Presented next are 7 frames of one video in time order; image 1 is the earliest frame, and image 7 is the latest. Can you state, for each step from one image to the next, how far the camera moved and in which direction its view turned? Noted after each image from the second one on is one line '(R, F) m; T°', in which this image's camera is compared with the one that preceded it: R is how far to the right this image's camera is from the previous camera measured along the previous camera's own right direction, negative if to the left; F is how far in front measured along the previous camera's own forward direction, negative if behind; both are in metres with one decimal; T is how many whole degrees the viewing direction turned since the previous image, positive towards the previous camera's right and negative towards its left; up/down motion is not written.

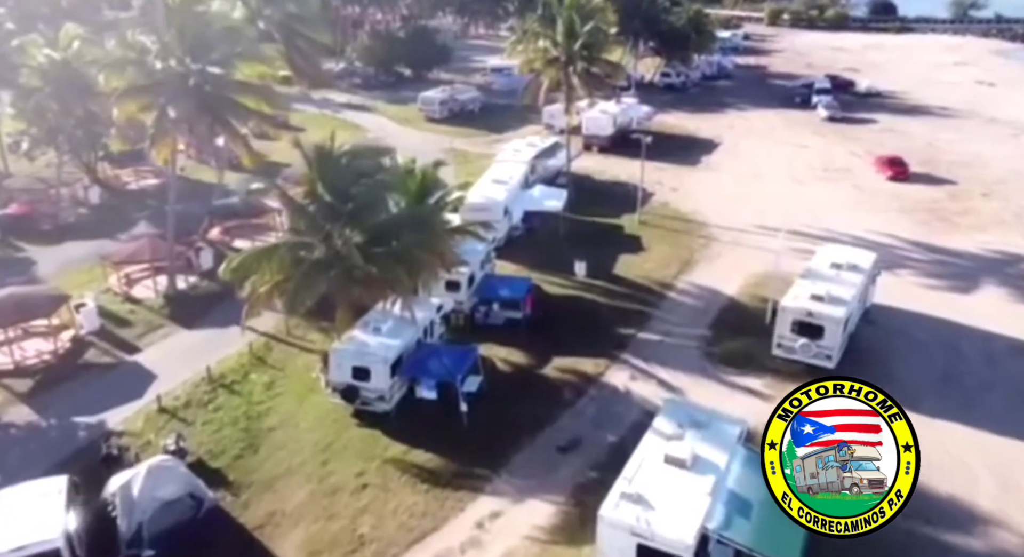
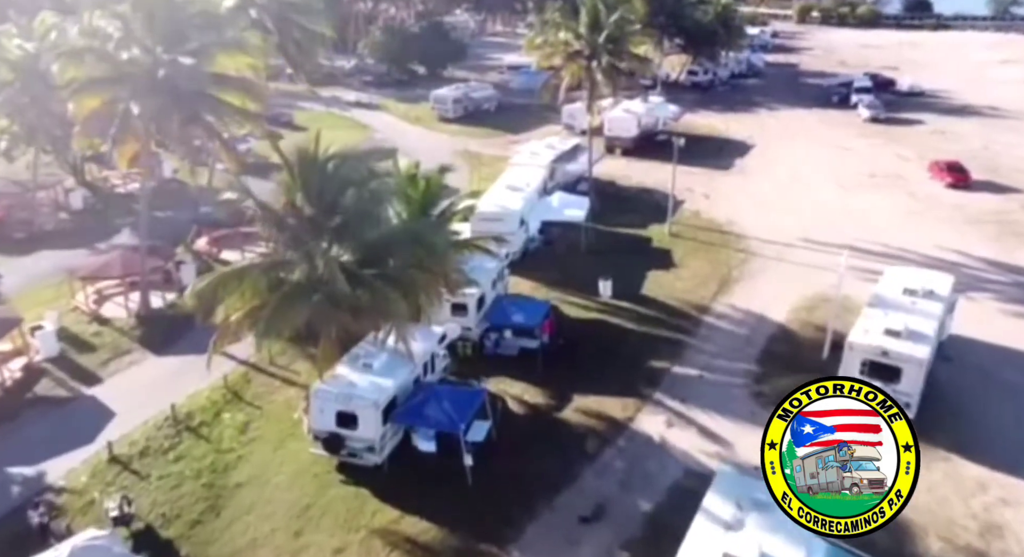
(0.0, +4.1) m; -1°
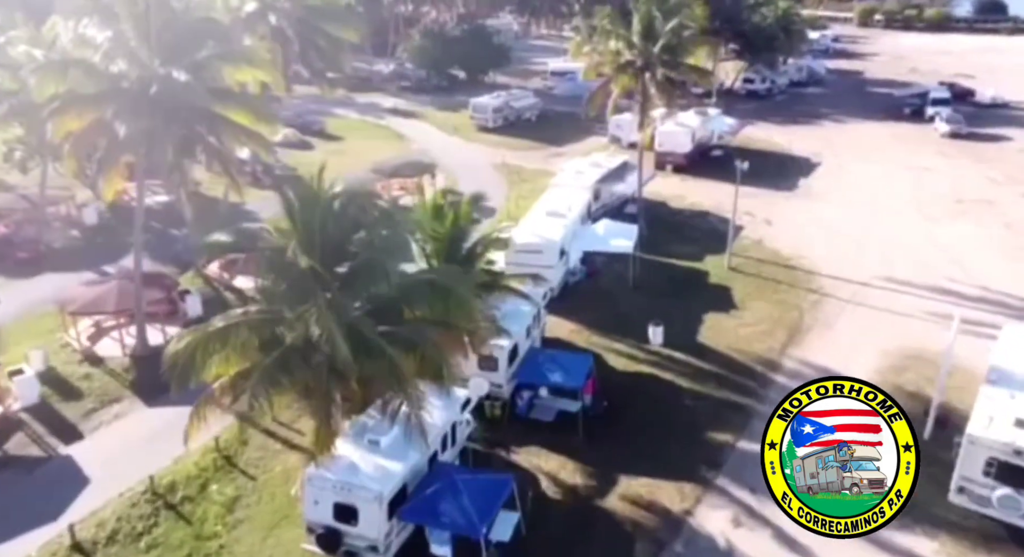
(+0.1, +3.8) m; -3°
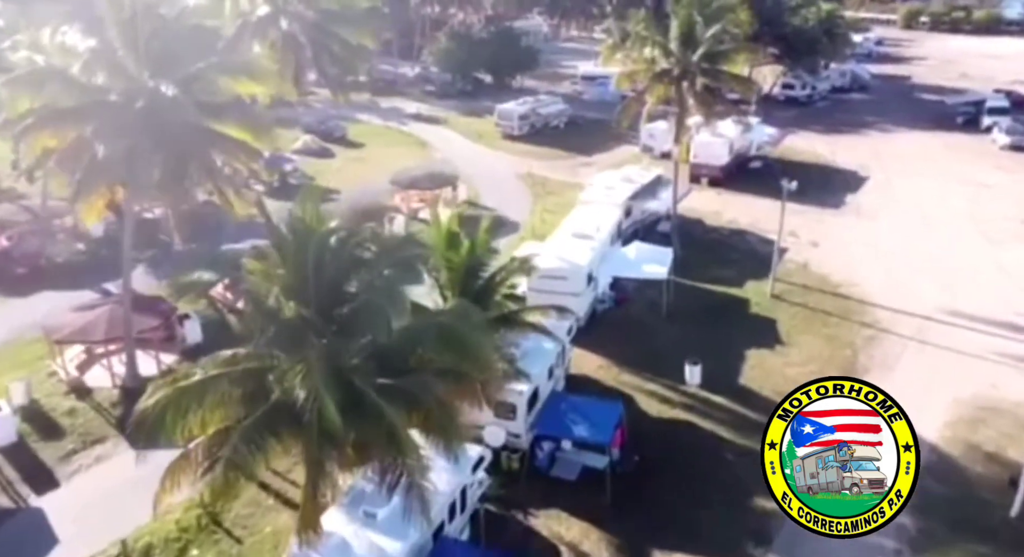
(+0.2, +2.5) m; -2°
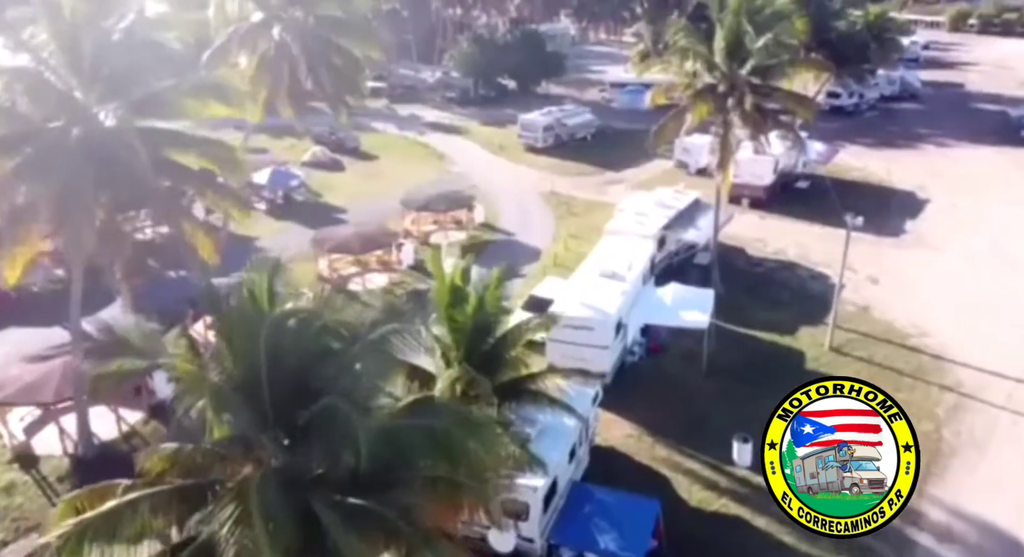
(+0.2, +3.9) m; -2°
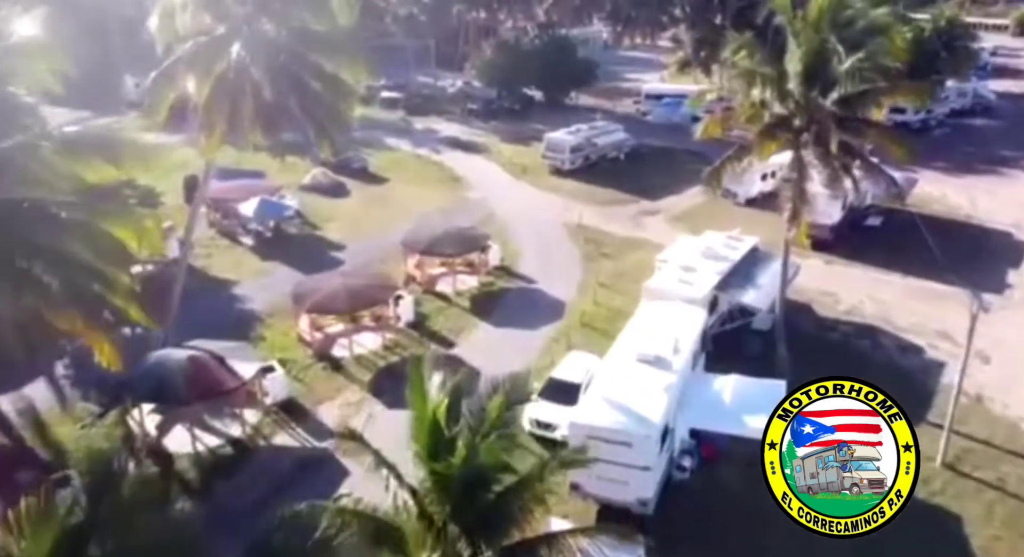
(+0.3, +6.0) m; -2°
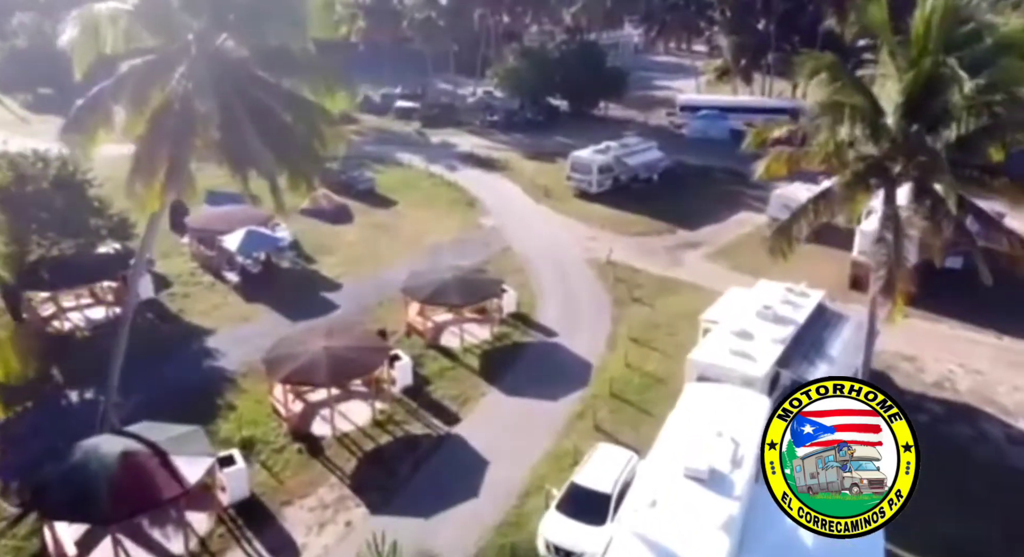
(+0.3, +4.9) m; -2°
